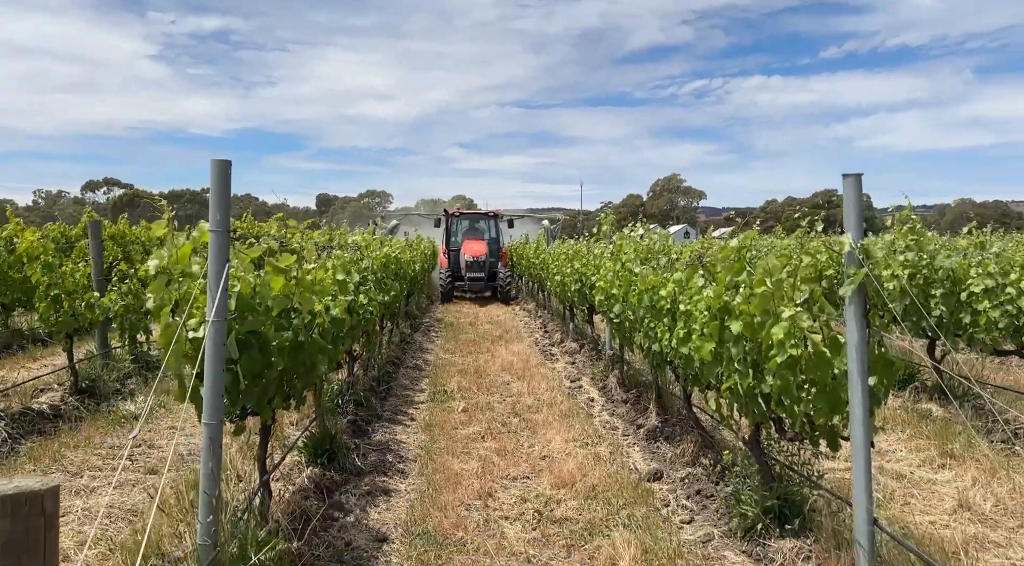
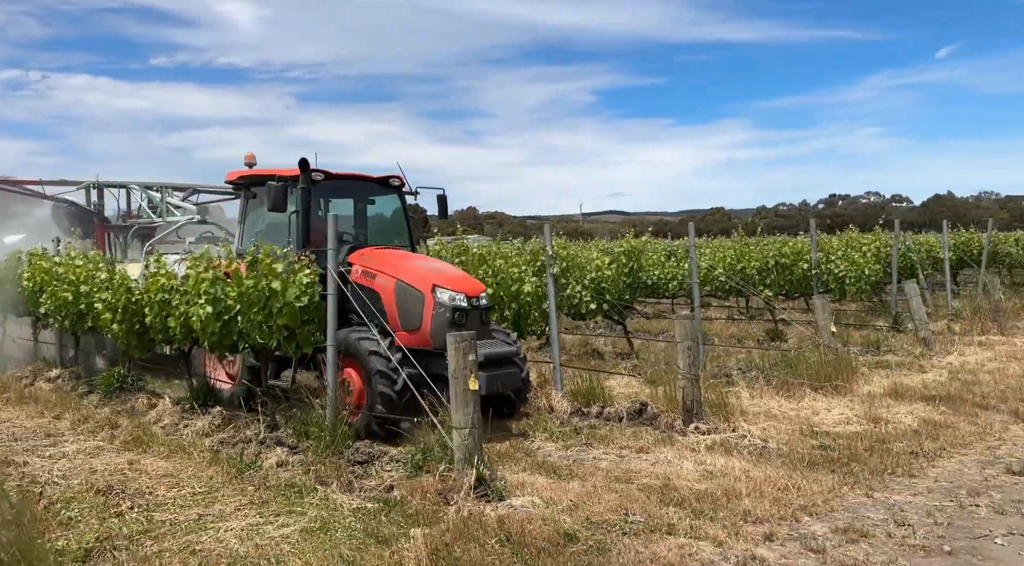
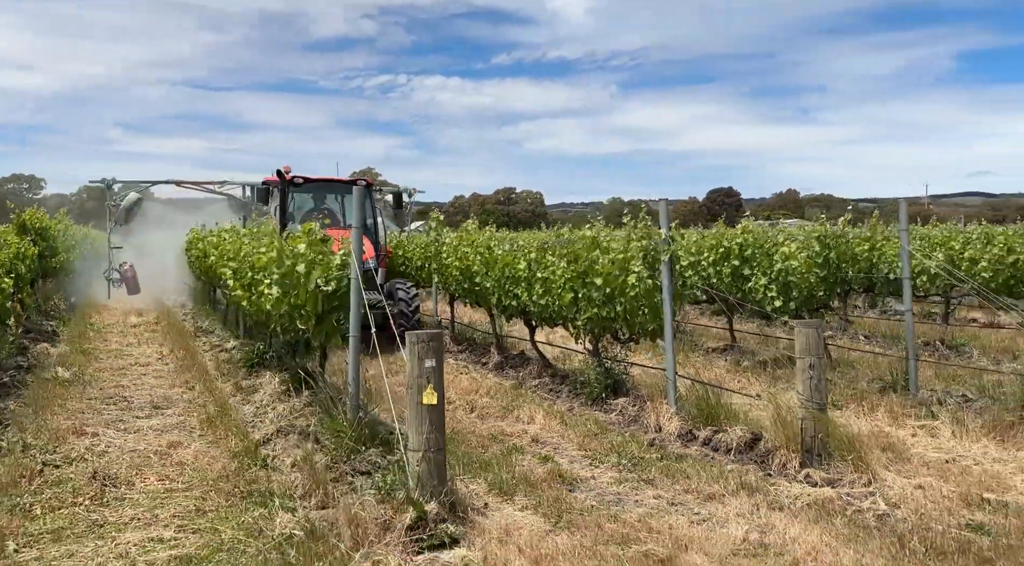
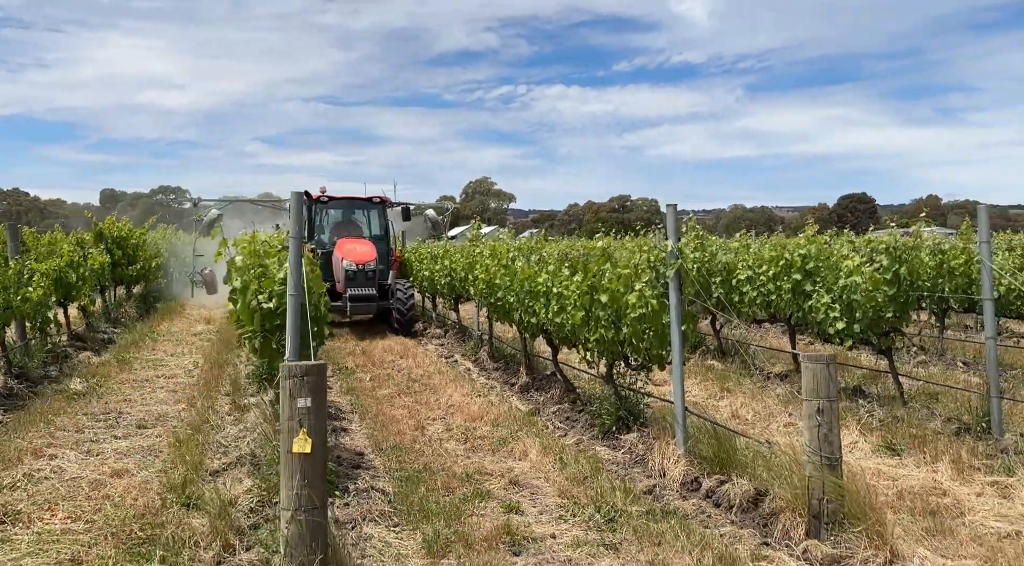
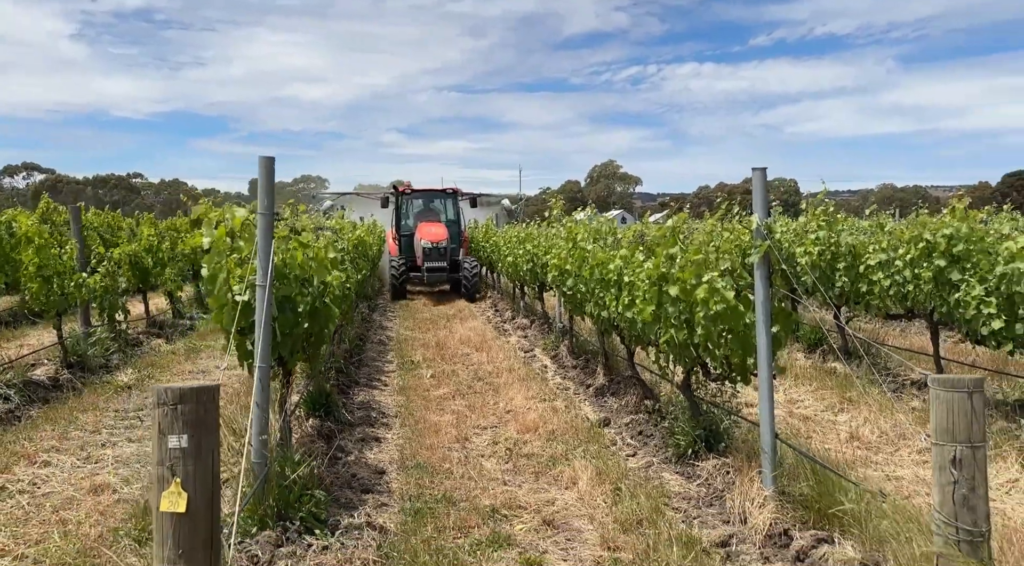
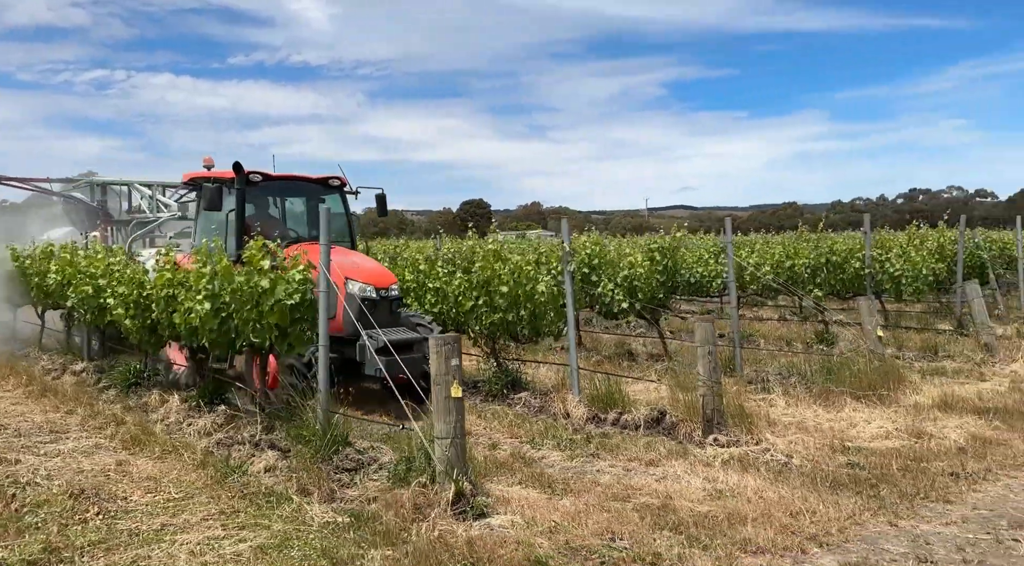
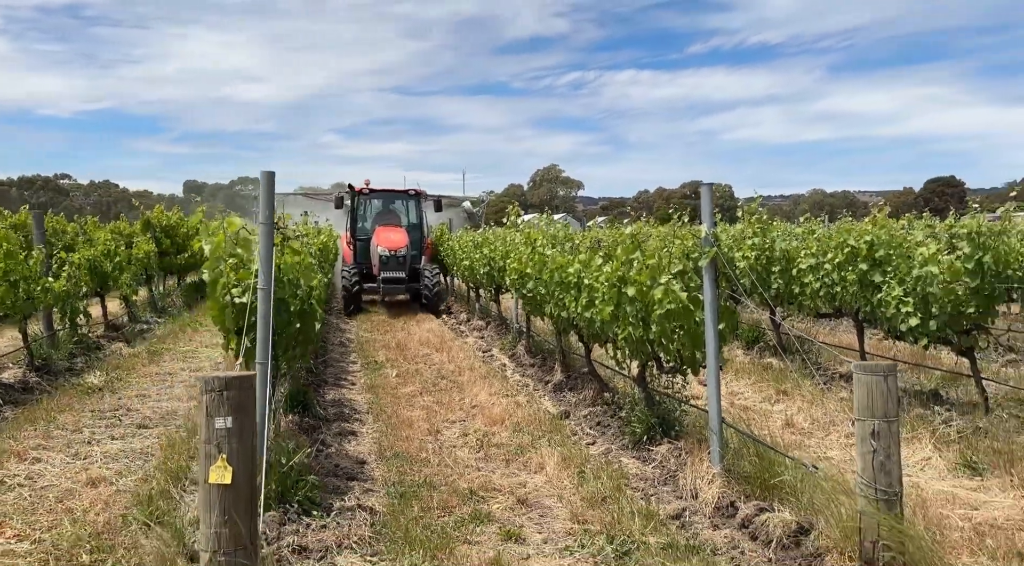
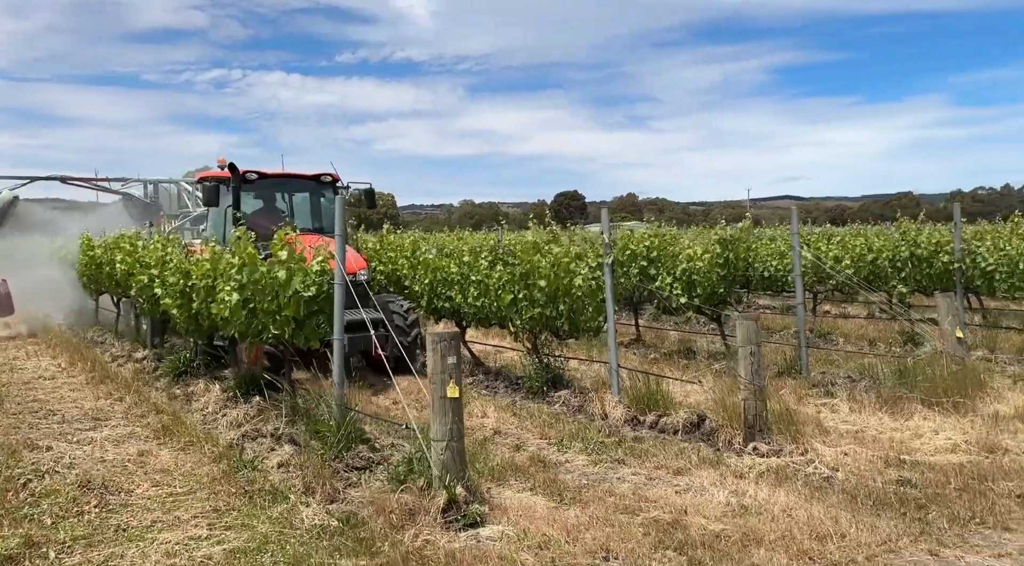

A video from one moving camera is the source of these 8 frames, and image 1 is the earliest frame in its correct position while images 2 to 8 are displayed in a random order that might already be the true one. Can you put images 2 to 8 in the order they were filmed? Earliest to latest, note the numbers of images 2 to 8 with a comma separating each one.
5, 7, 4, 3, 8, 6, 2
